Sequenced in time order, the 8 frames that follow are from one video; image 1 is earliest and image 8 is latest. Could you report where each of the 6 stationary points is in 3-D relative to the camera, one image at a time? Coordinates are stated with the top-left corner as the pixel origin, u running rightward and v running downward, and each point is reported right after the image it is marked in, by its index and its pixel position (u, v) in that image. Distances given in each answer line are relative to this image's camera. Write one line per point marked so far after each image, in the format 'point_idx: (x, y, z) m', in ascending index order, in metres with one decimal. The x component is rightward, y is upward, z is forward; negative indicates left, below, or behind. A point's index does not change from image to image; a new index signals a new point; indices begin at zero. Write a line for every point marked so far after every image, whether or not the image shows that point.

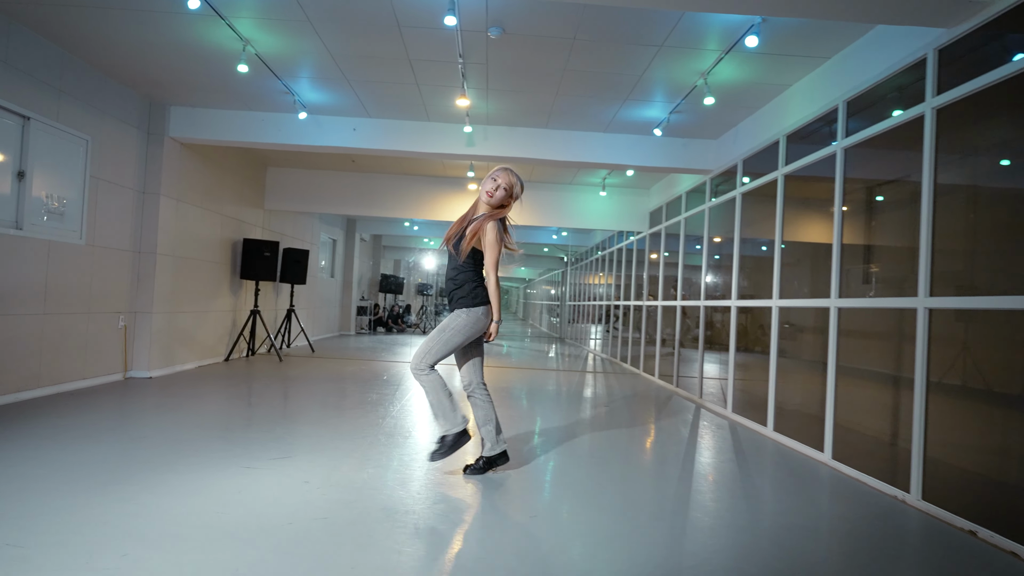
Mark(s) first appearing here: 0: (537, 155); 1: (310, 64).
0: (+0.3, +1.2, +5.7) m
1: (-1.5, +1.6, +4.7) m
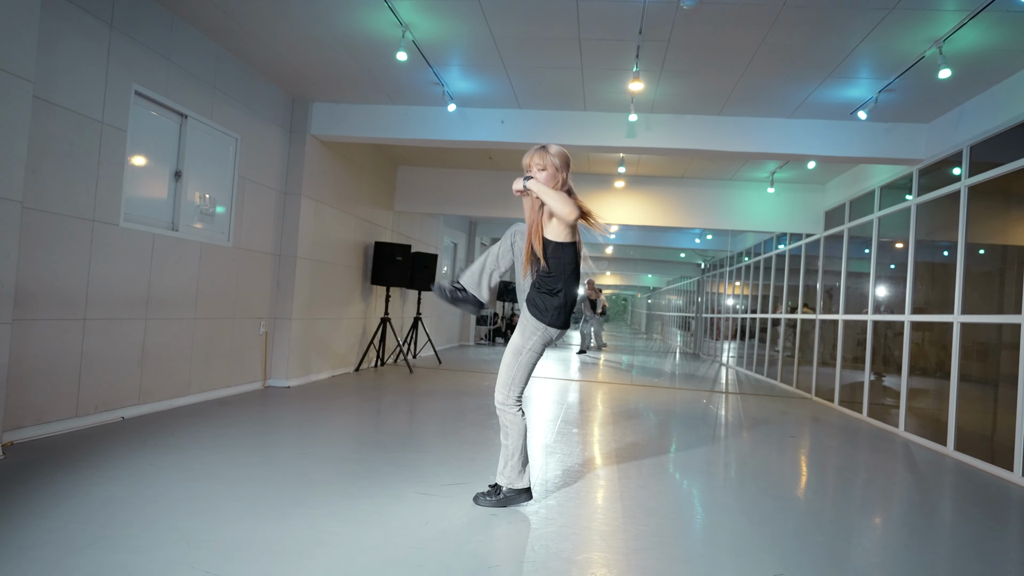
0: (+1.5, +1.1, +5.1) m
1: (-0.3, +1.6, +4.3) m
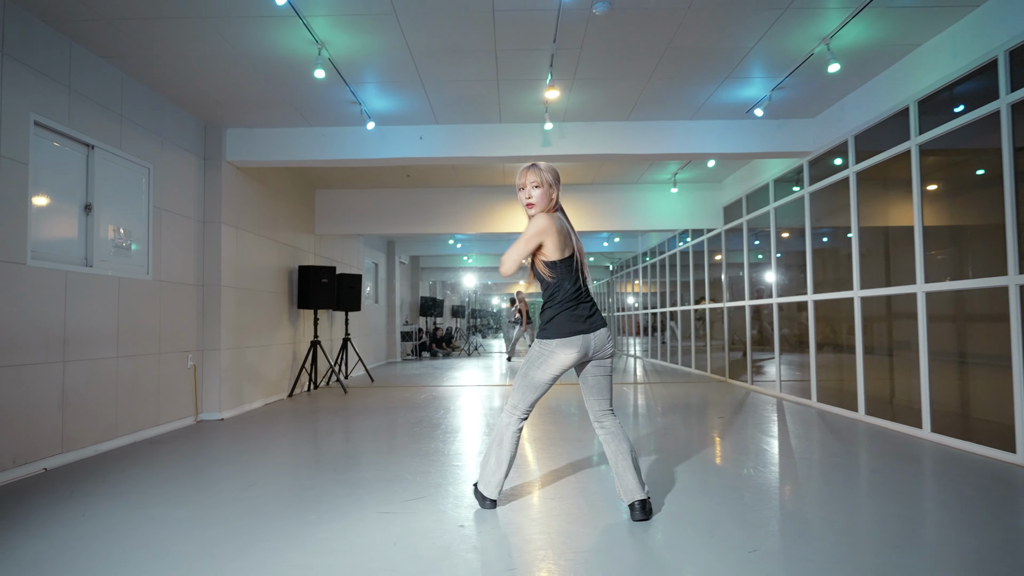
0: (+0.9, +1.2, +5.4) m
1: (-0.9, +1.5, +4.4) m
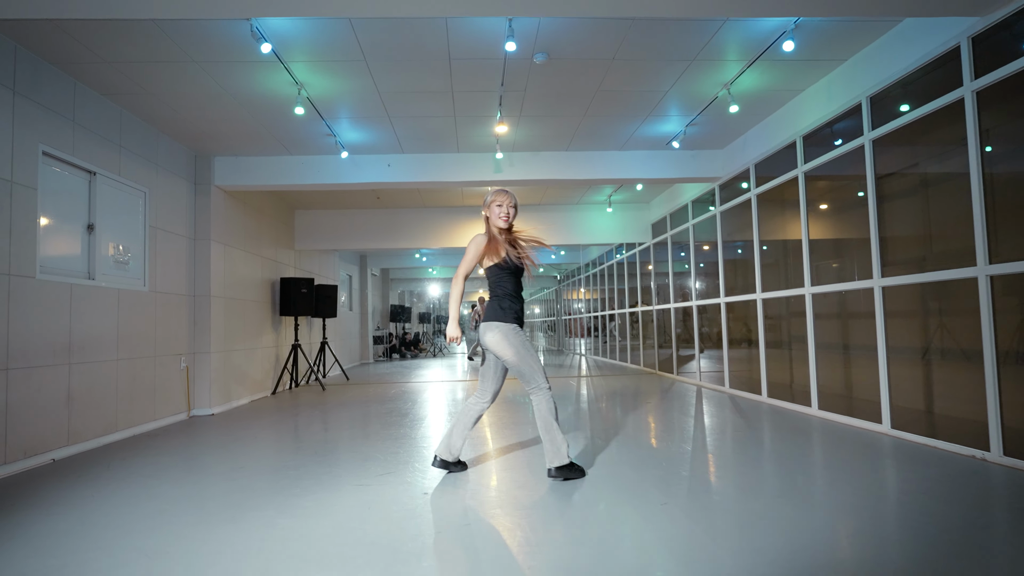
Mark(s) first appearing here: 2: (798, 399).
0: (+0.5, +1.1, +6.2) m
1: (-1.2, +1.4, +5.1) m
2: (+2.5, -1.0, +5.7) m
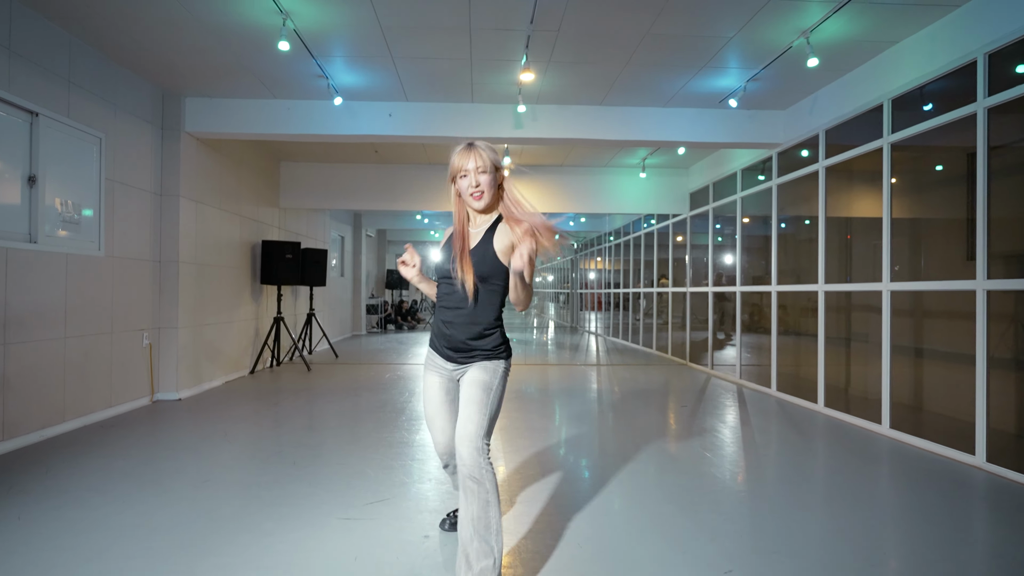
0: (+0.6, +1.3, +5.3) m
1: (-1.1, +1.6, +4.2) m
2: (+2.6, -0.9, +5.0) m
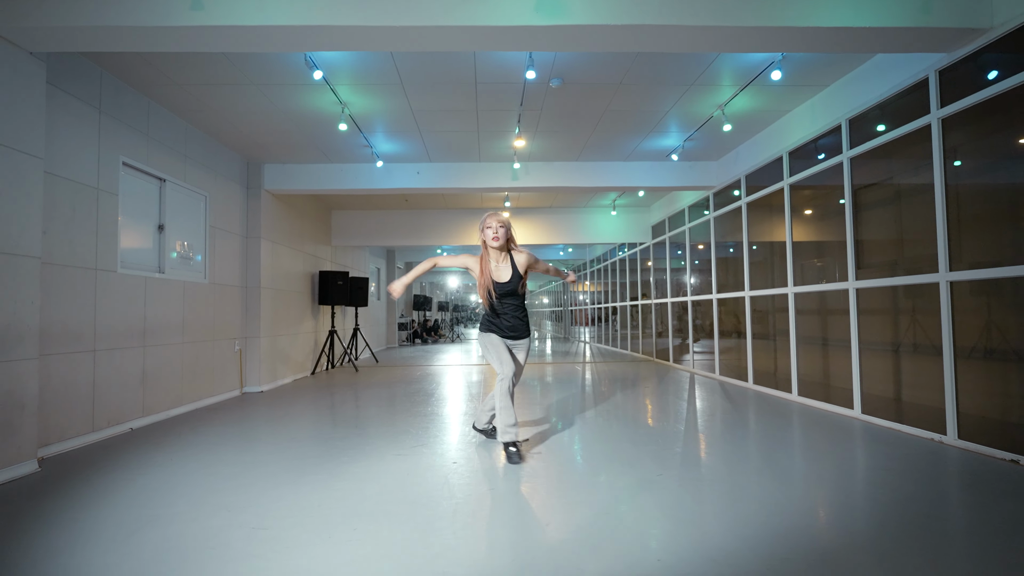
0: (+0.6, +1.1, +6.9) m
1: (-1.1, +1.5, +5.8) m
2: (+2.6, -1.0, +6.3) m
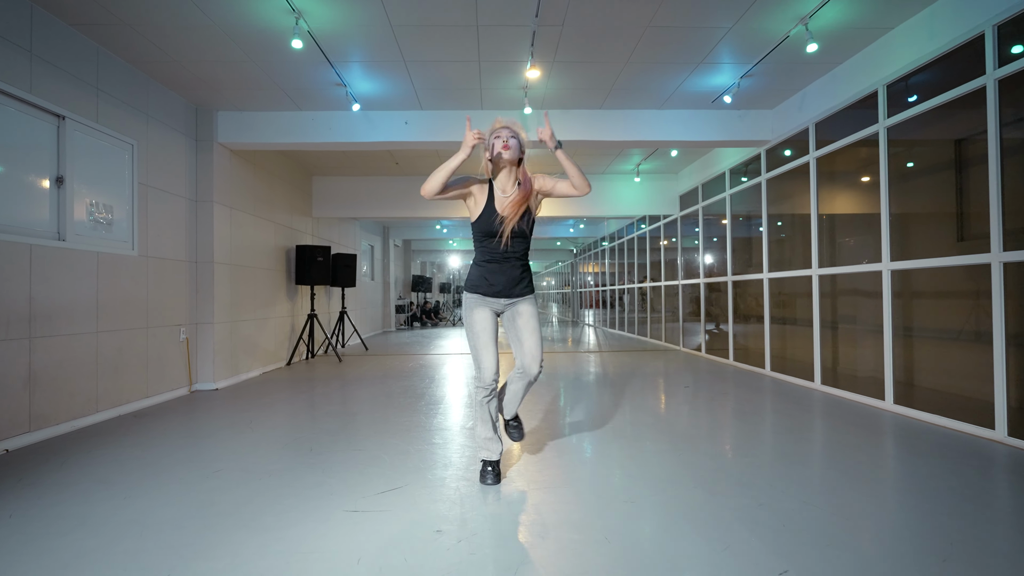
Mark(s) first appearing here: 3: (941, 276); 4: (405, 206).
0: (+0.7, +1.3, +5.7) m
1: (-1.0, +1.7, +4.6) m
2: (+2.7, -0.8, +5.1) m
3: (+2.8, +0.1, +4.2) m
4: (-1.4, +1.0, +8.1) m
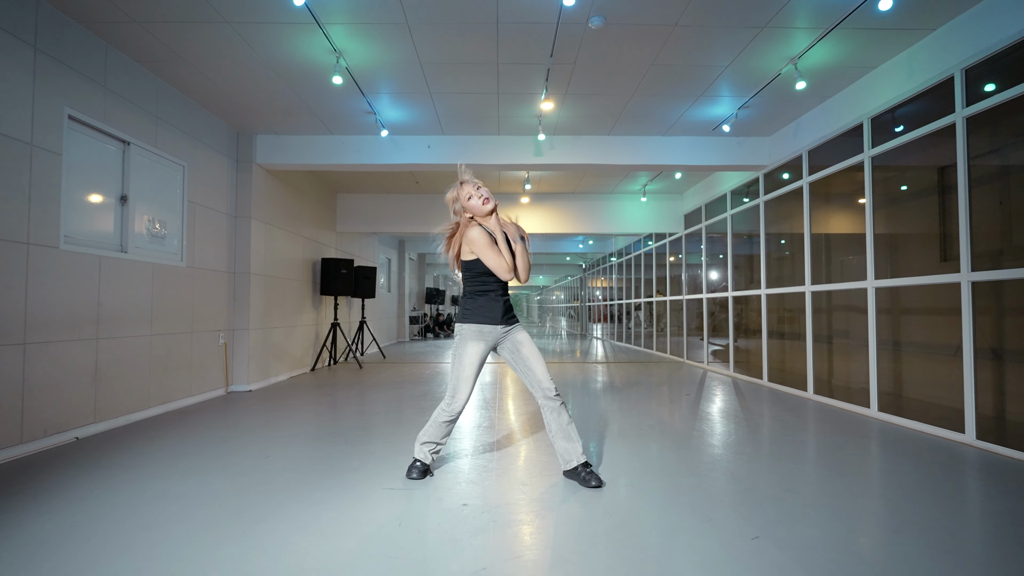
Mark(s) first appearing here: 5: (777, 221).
0: (+0.9, +1.2, +6.1) m
1: (-0.9, +1.6, +5.1) m
2: (+2.8, -0.9, +5.5) m
3: (+2.9, 0.0, +4.5) m
4: (-1.2, +0.9, +8.6) m
5: (+2.7, +0.6, +6.4) m
